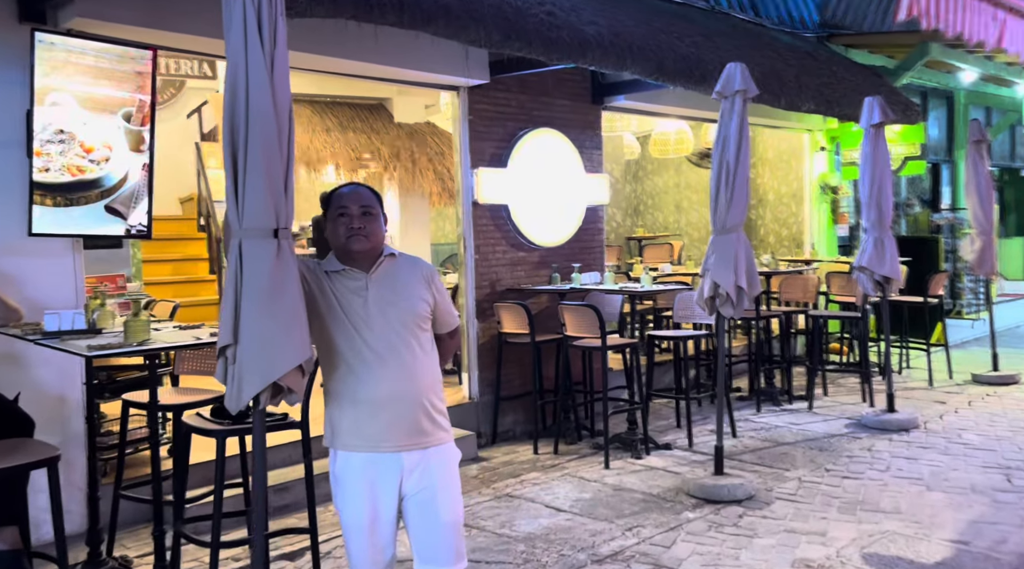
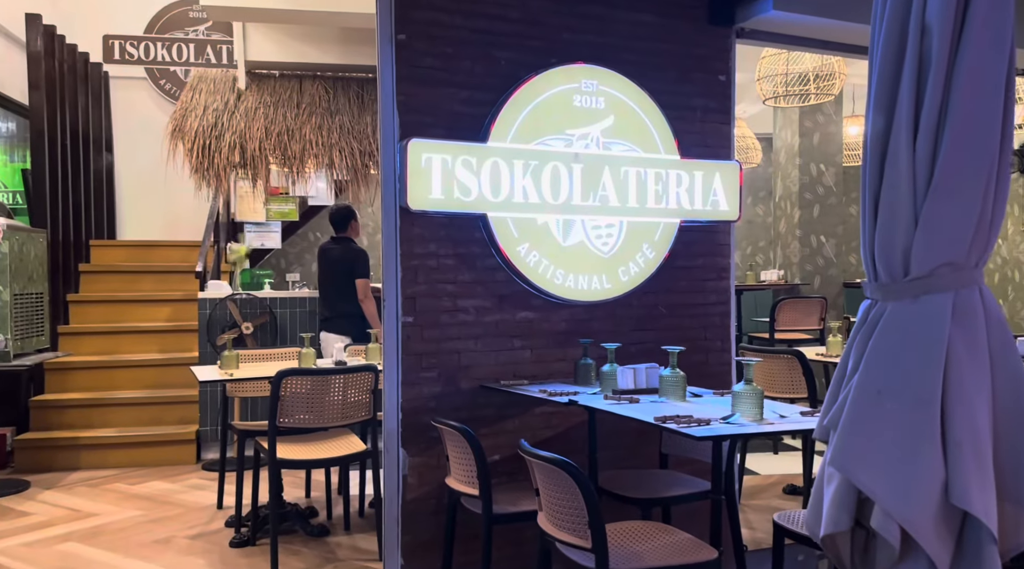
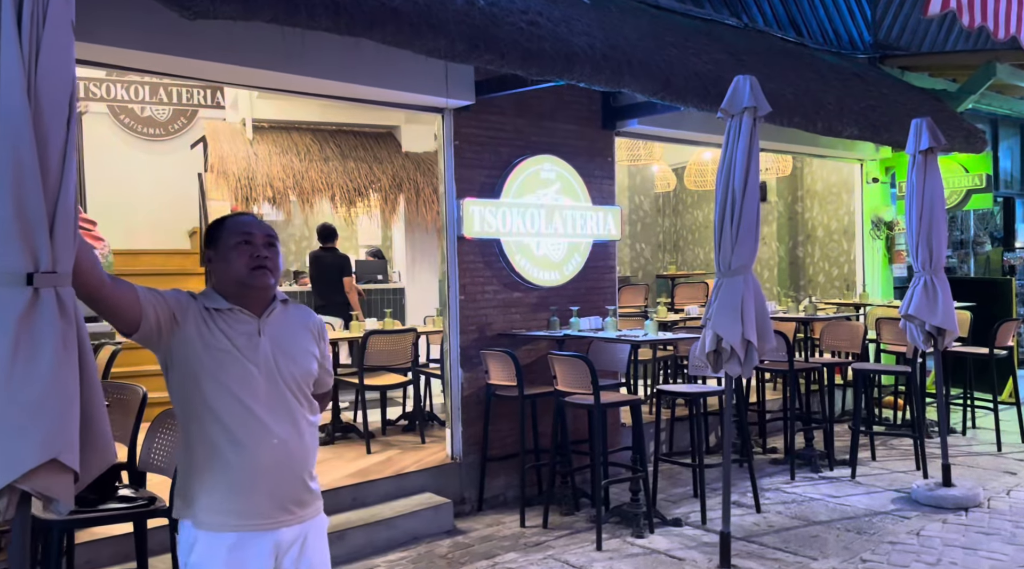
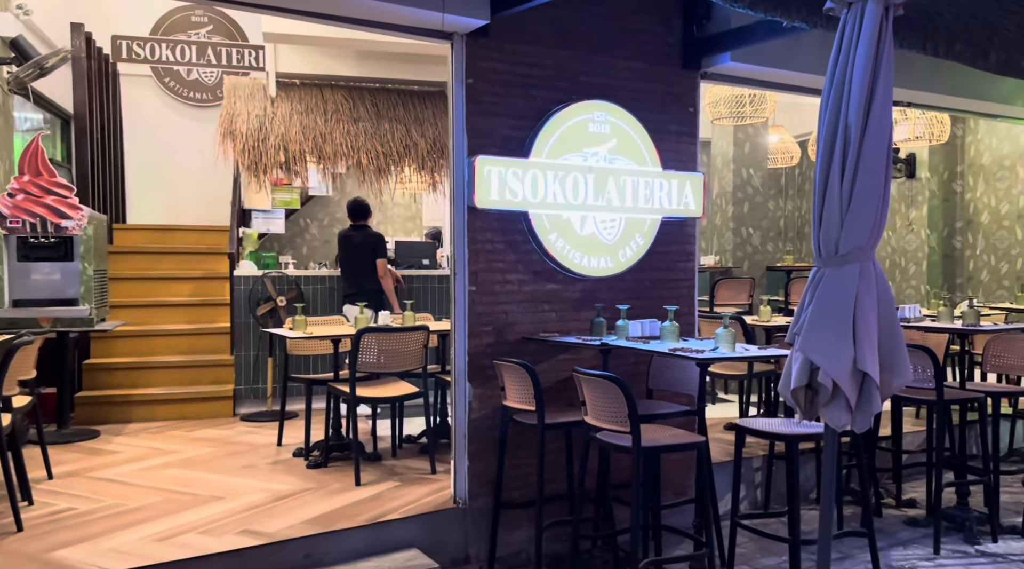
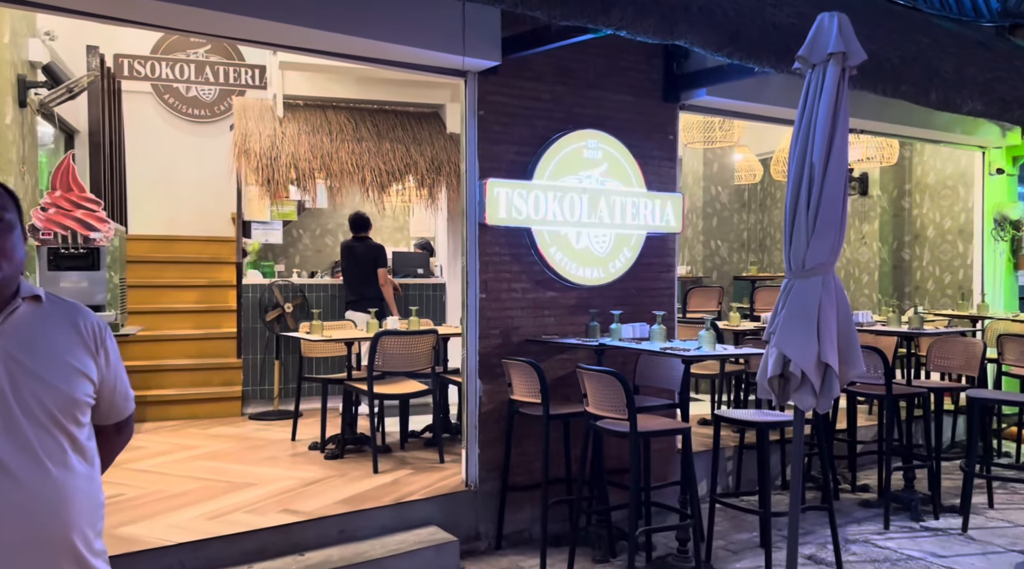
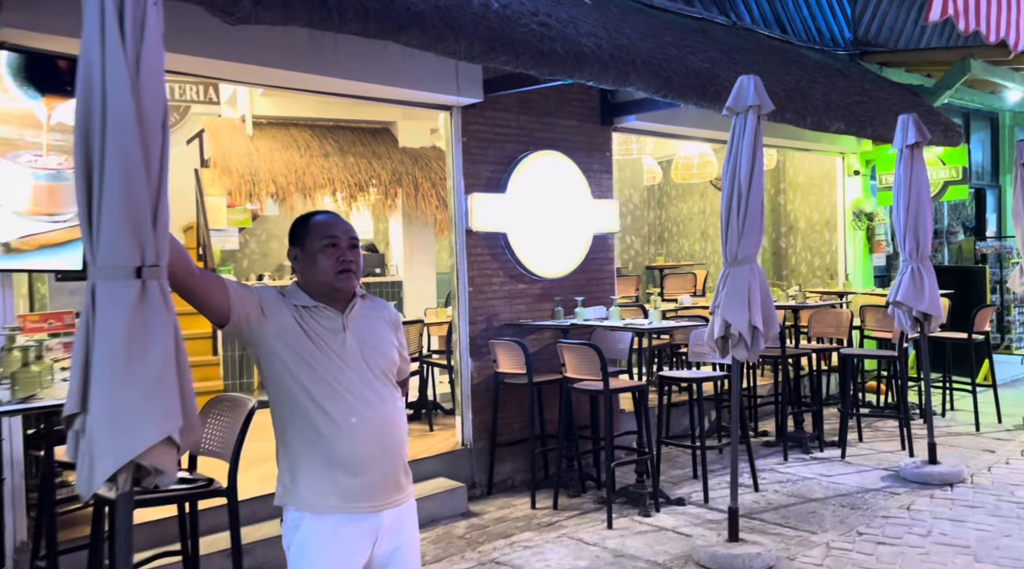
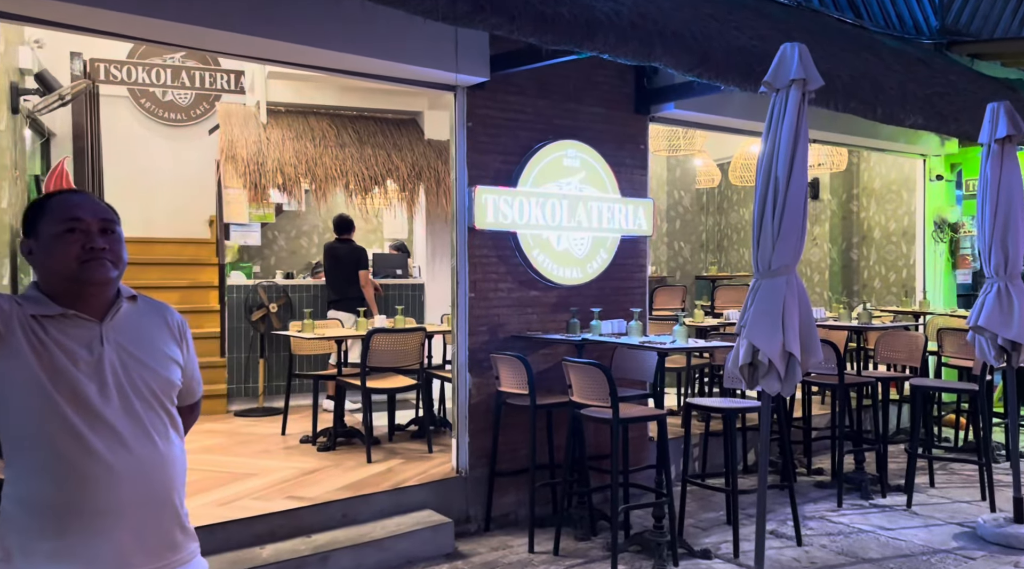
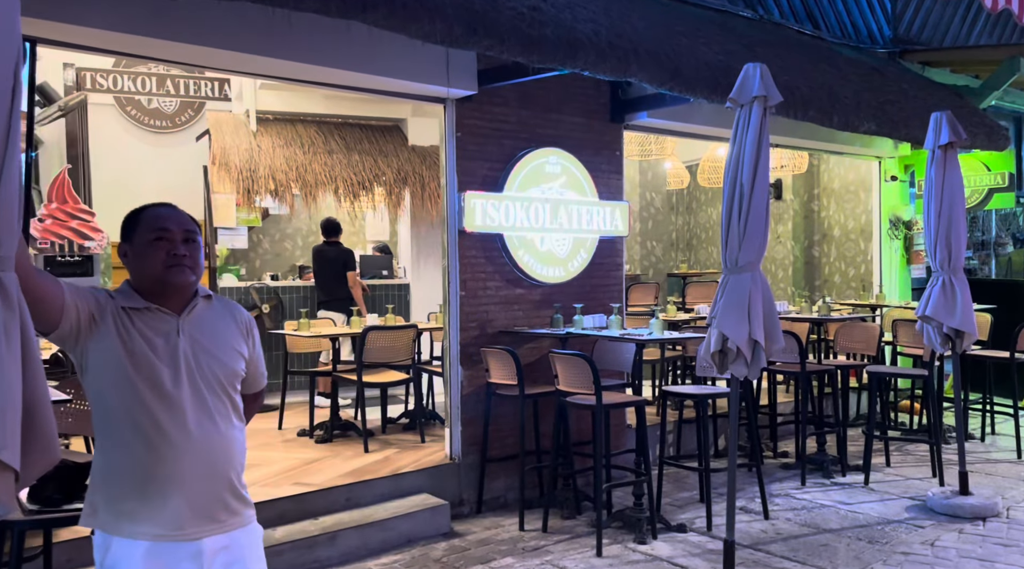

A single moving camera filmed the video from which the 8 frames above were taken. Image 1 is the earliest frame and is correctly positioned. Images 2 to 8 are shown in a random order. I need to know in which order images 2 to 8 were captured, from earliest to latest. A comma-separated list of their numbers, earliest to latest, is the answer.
6, 3, 8, 7, 5, 4, 2
